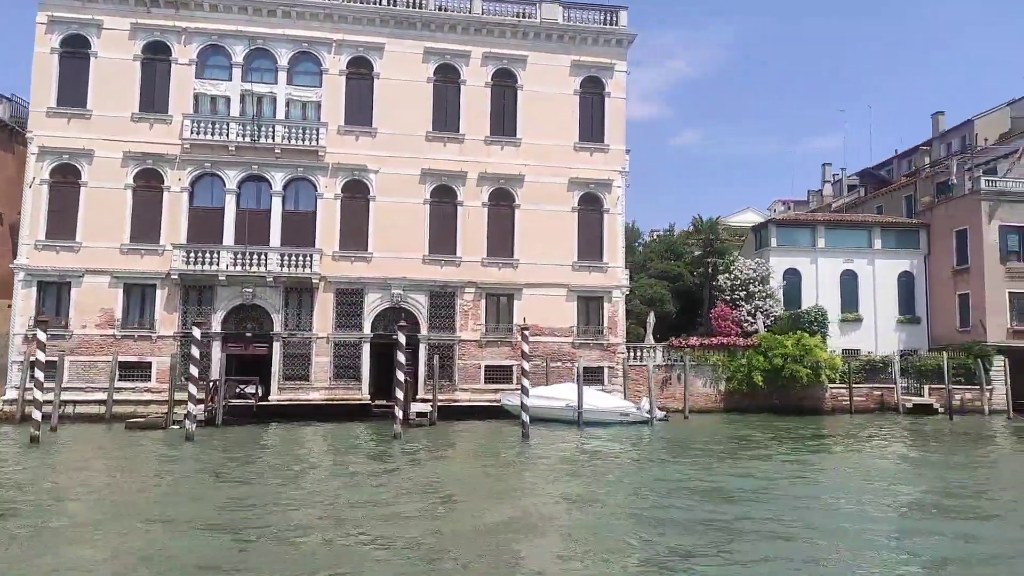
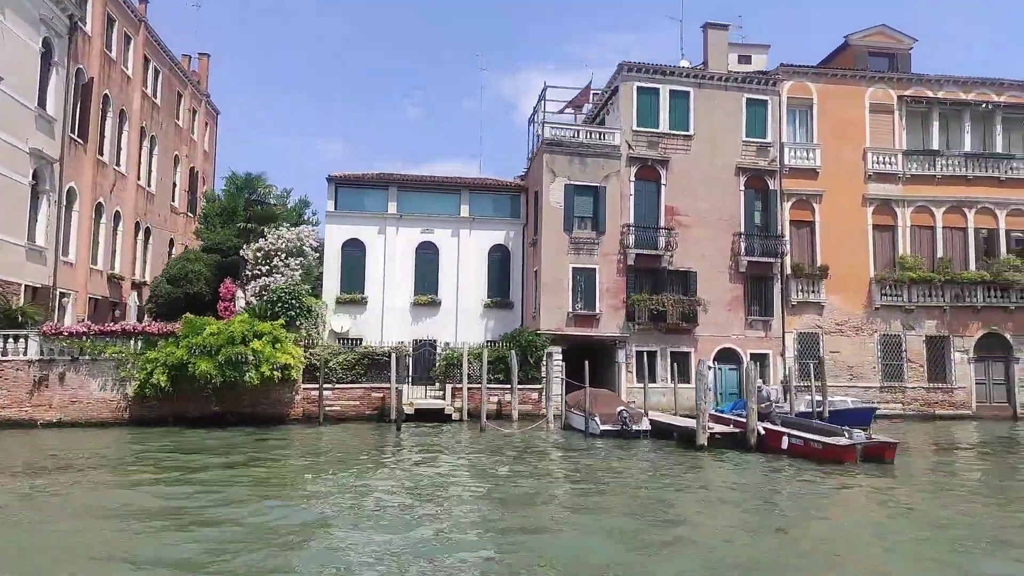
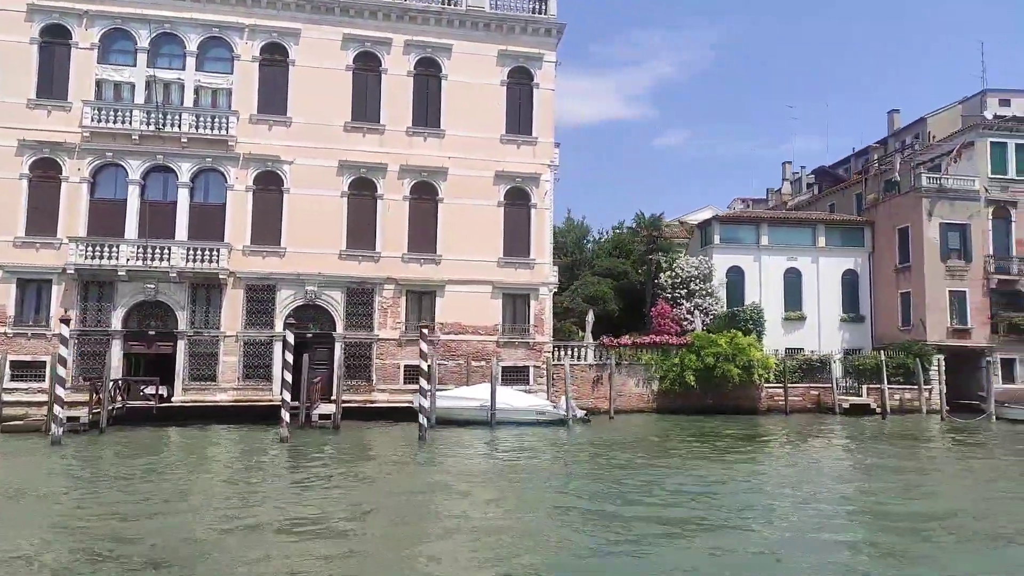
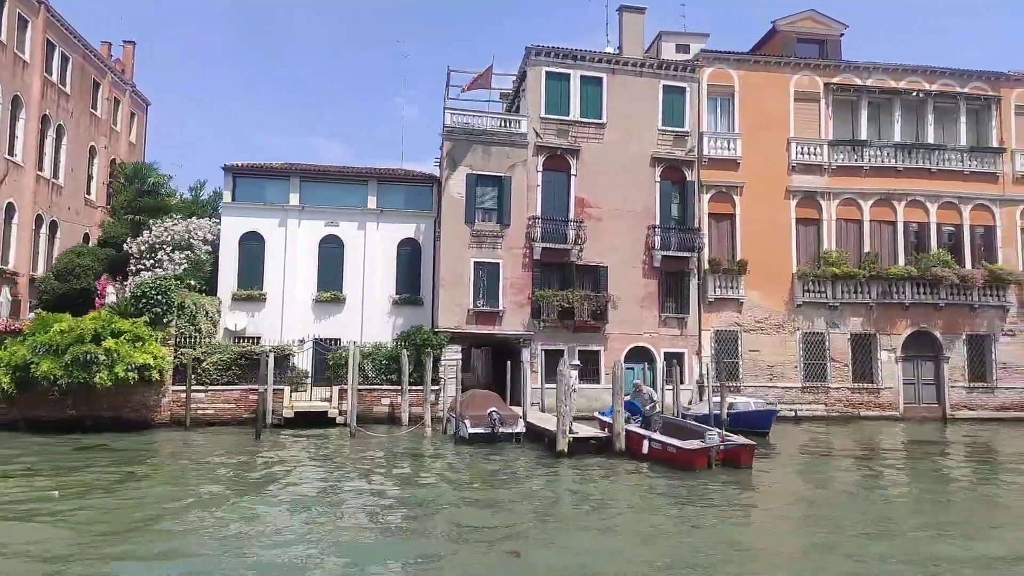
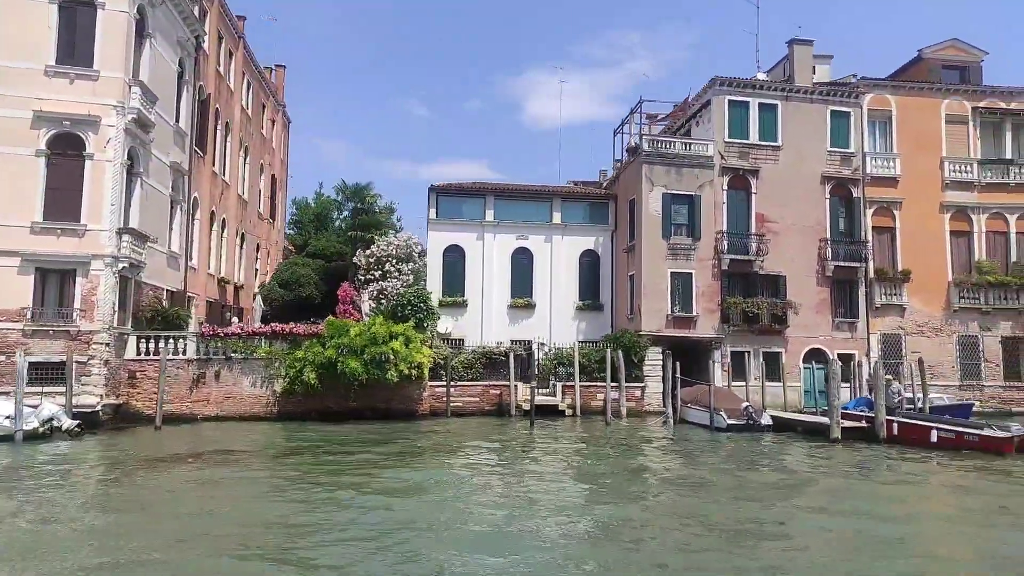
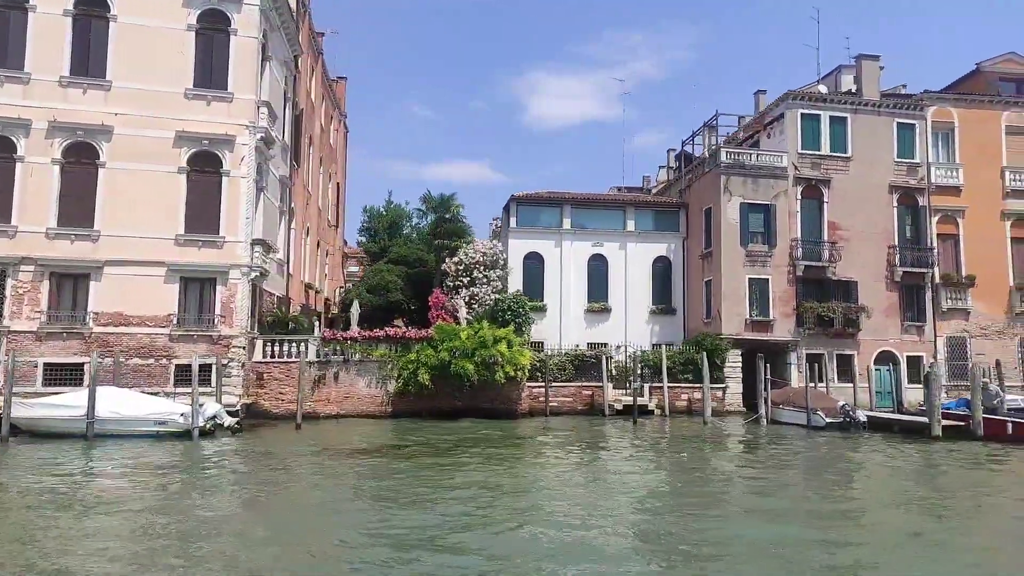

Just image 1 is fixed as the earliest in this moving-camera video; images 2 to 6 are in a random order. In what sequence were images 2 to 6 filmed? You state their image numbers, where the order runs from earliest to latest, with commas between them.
3, 6, 5, 2, 4
